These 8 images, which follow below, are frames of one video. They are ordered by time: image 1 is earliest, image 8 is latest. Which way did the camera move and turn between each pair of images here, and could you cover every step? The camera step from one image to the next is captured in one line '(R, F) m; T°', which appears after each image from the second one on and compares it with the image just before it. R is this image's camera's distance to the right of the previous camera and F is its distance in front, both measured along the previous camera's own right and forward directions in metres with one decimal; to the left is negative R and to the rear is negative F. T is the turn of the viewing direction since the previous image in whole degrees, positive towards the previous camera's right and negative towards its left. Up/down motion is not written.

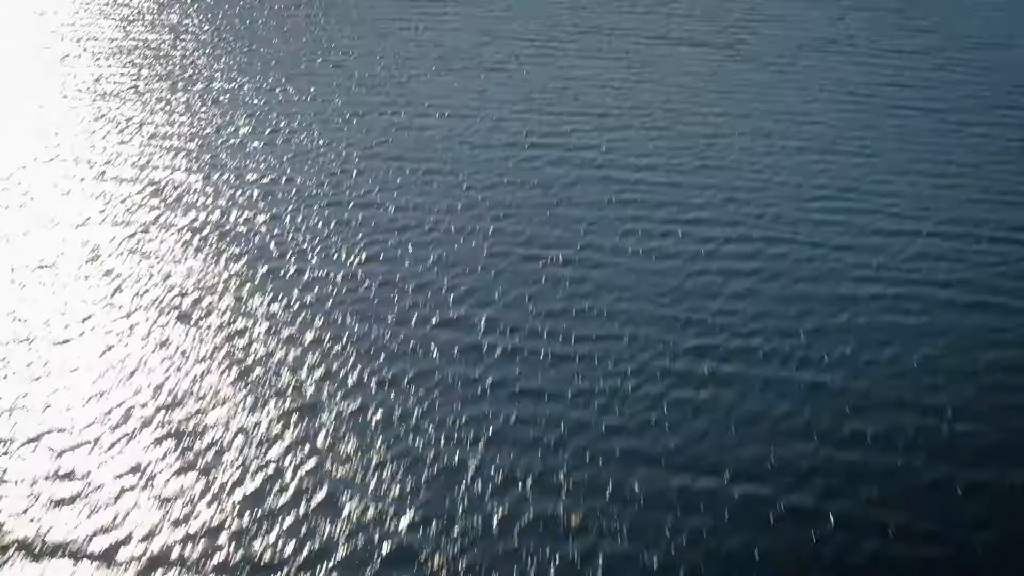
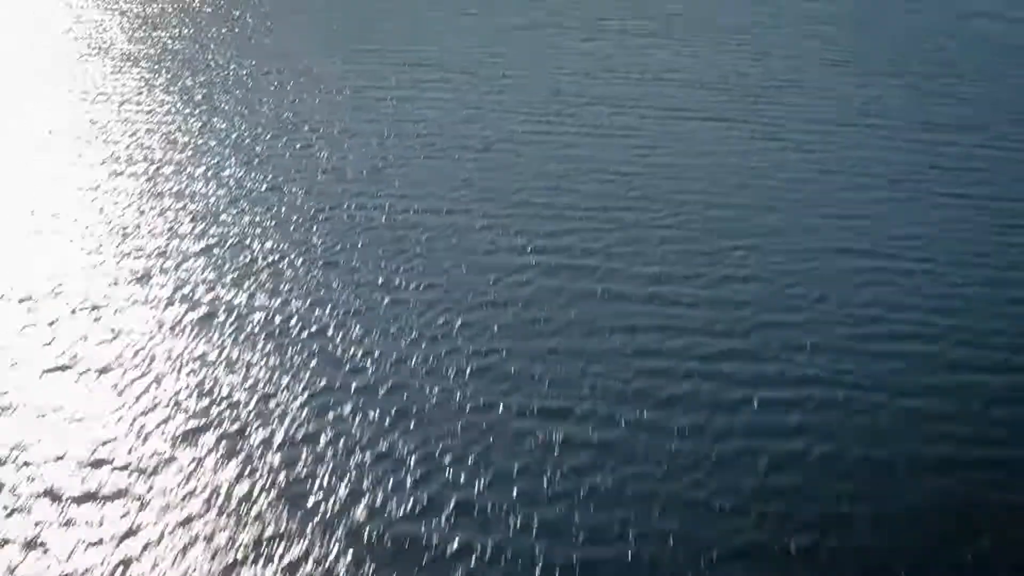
(+0.1, +2.2) m; 0°
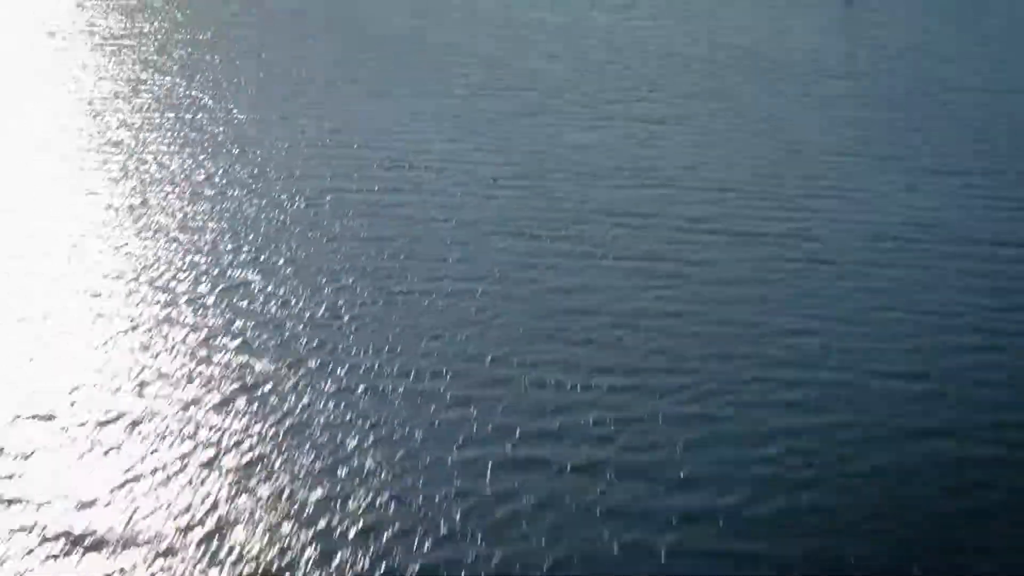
(-0.2, +1.3) m; +2°
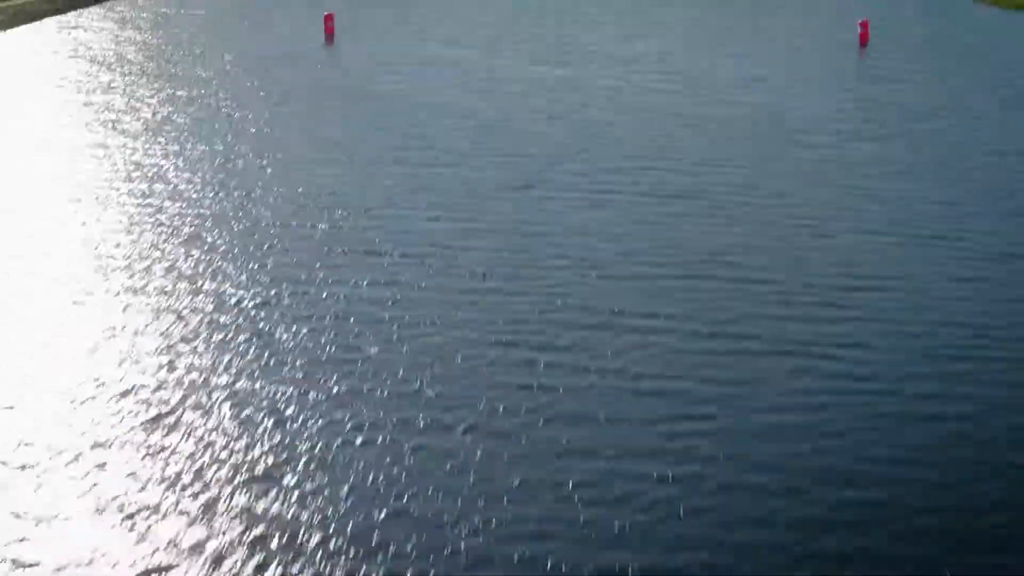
(+0.1, +1.1) m; 0°
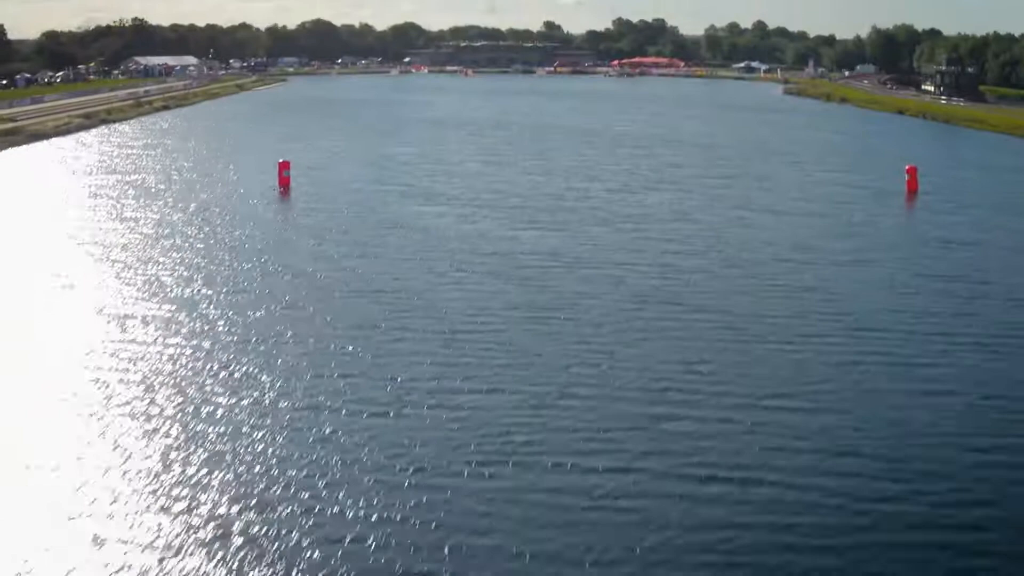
(+0.2, +2.9) m; 0°
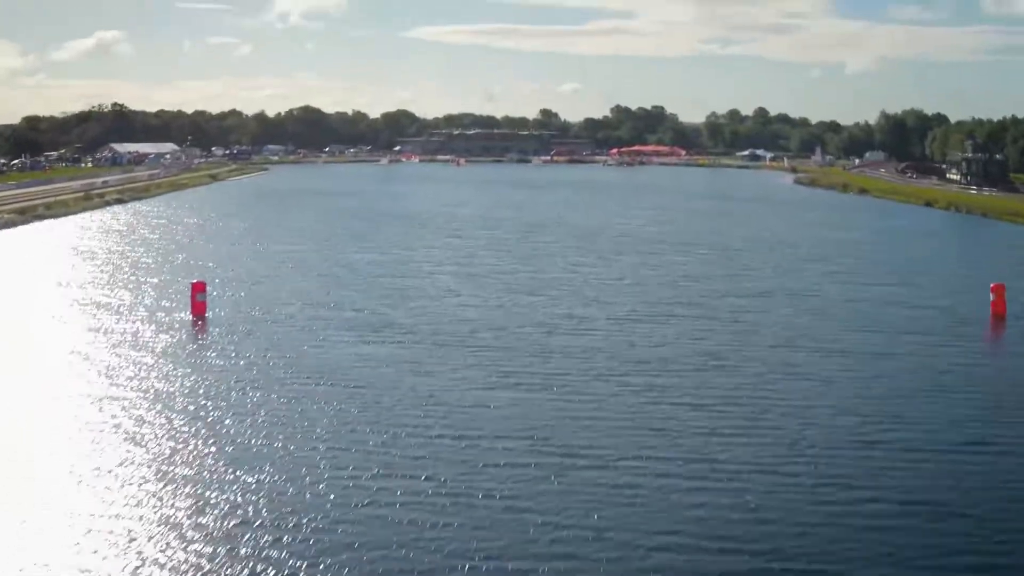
(+0.2, +3.2) m; 0°
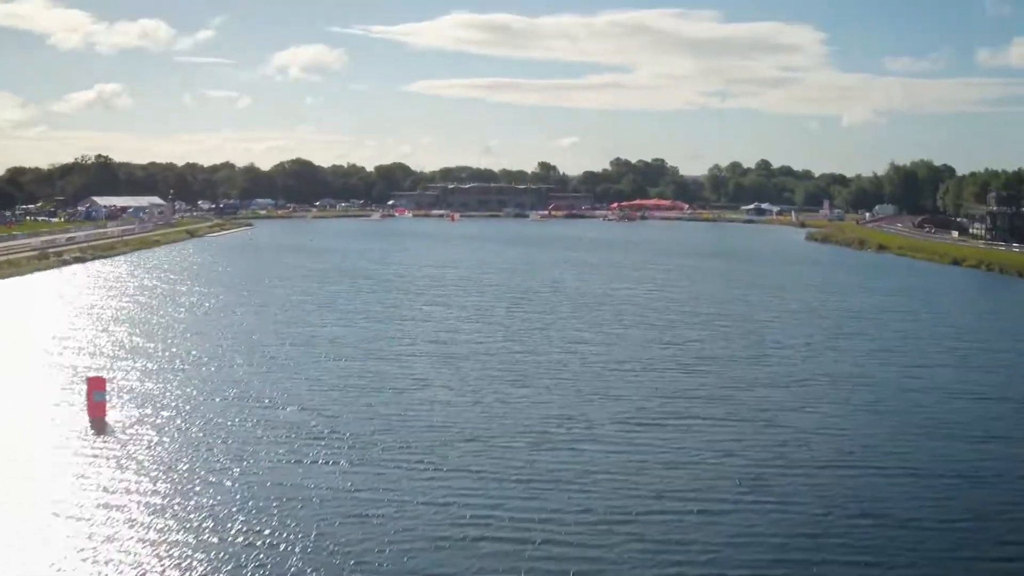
(+0.1, +2.3) m; 0°
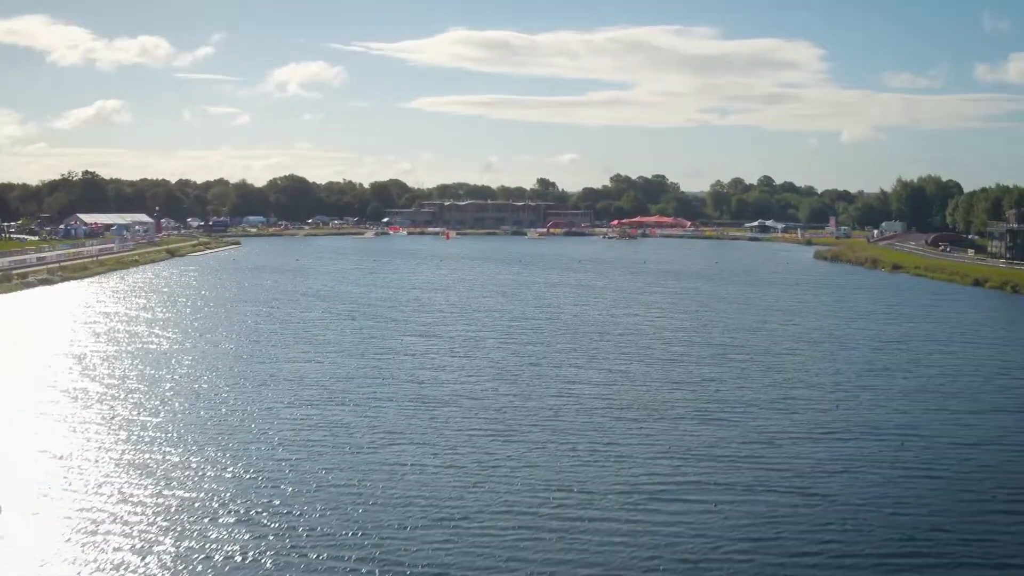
(+0.1, +1.6) m; 0°
